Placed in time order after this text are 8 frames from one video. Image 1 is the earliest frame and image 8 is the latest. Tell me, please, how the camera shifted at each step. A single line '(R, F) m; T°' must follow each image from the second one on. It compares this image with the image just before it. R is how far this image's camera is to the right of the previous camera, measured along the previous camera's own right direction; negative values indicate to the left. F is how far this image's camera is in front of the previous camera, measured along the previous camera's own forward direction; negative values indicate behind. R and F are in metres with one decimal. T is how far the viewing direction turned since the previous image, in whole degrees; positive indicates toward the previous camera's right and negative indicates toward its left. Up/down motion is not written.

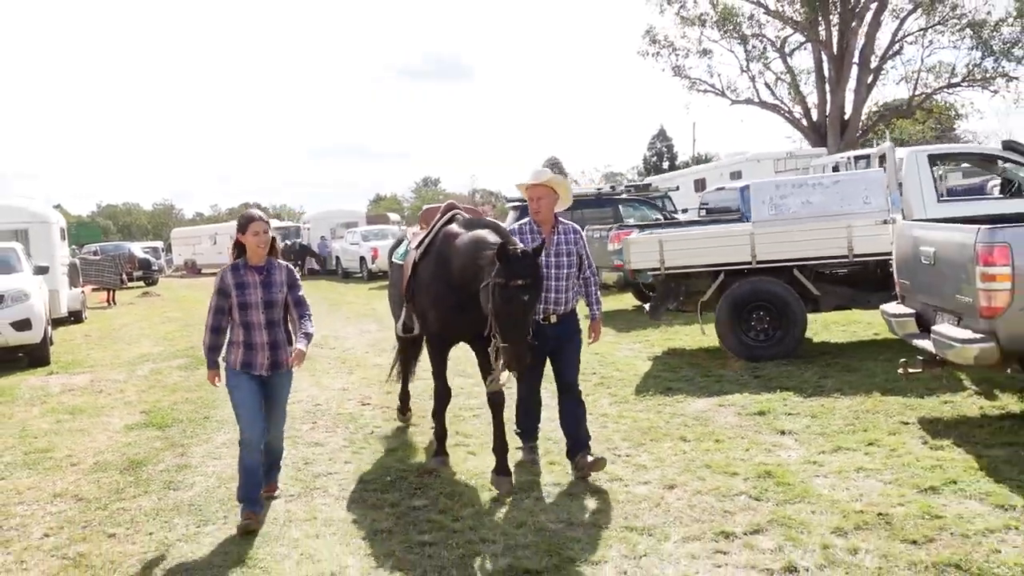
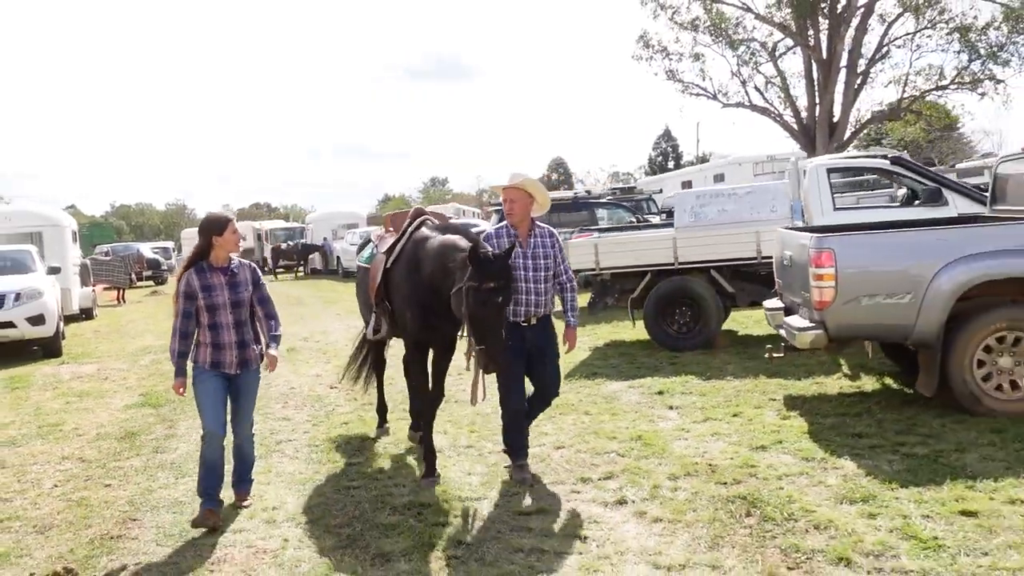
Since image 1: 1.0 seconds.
(+0.6, -1.0) m; -1°
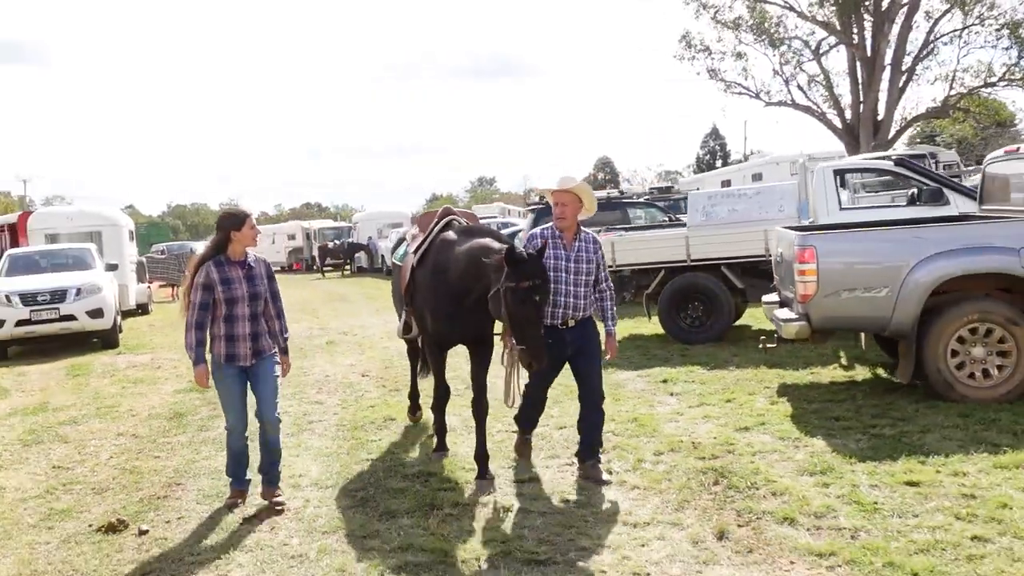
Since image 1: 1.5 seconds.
(+0.3, -0.5) m; -3°
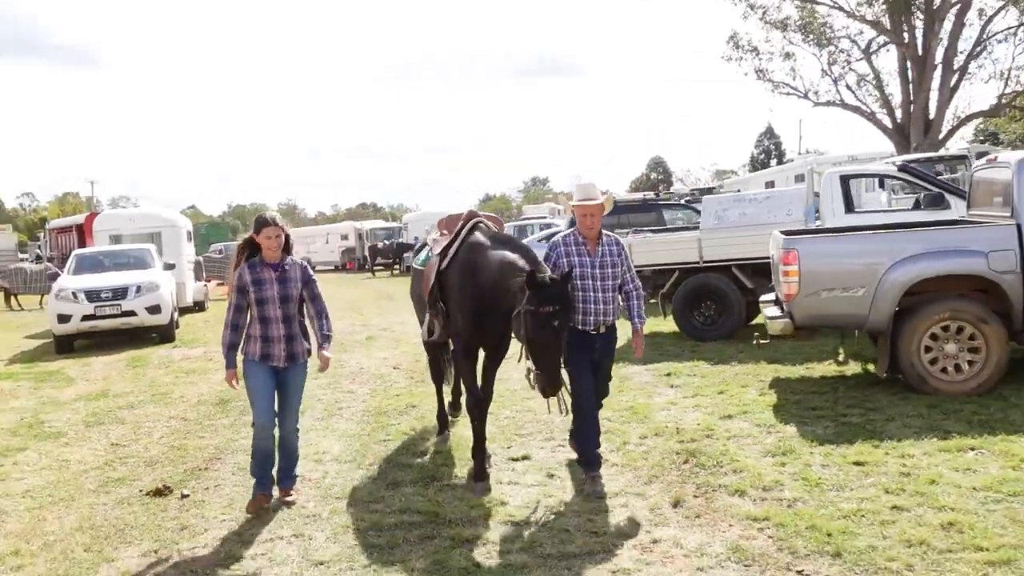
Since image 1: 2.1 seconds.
(+0.4, -0.6) m; -3°
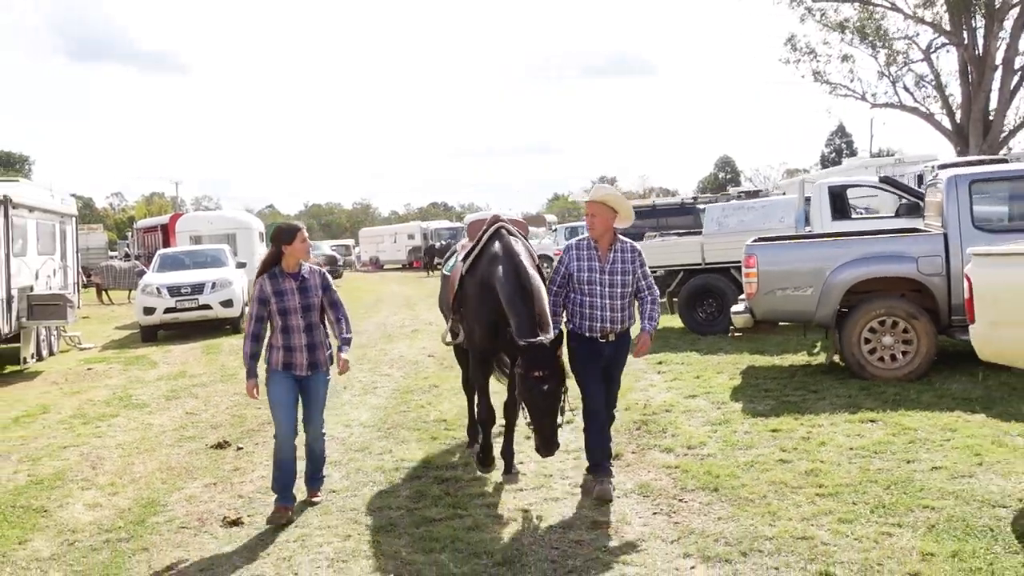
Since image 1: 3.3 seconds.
(+0.6, -1.2) m; -4°
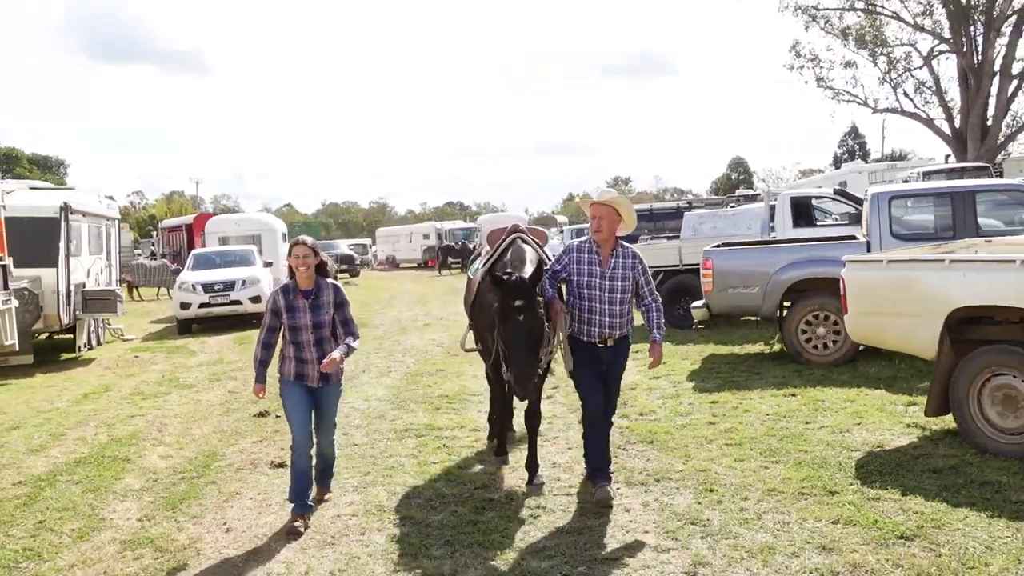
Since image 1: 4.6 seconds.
(+0.2, -1.4) m; -1°
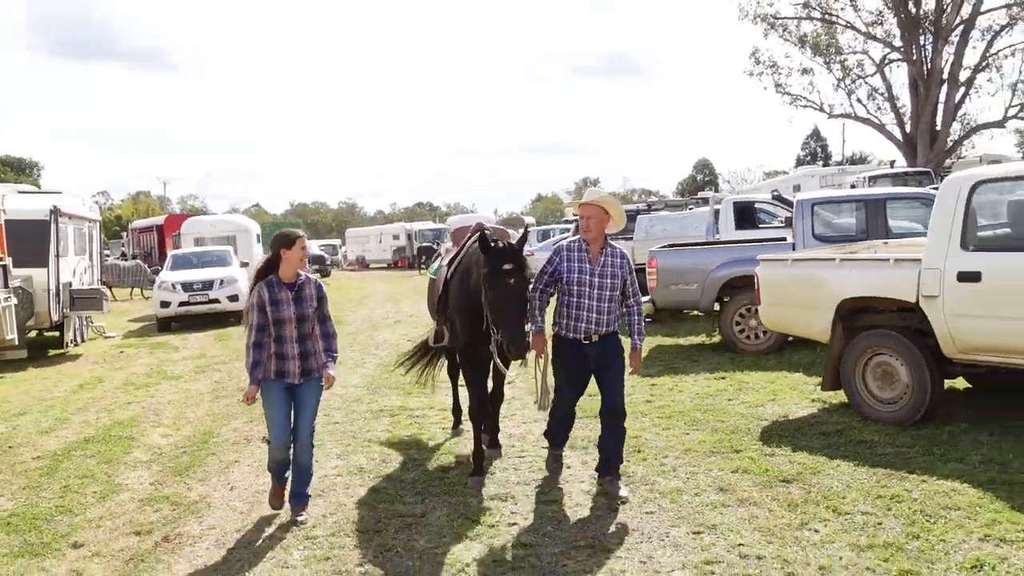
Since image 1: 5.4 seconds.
(+0.1, -0.9) m; +2°
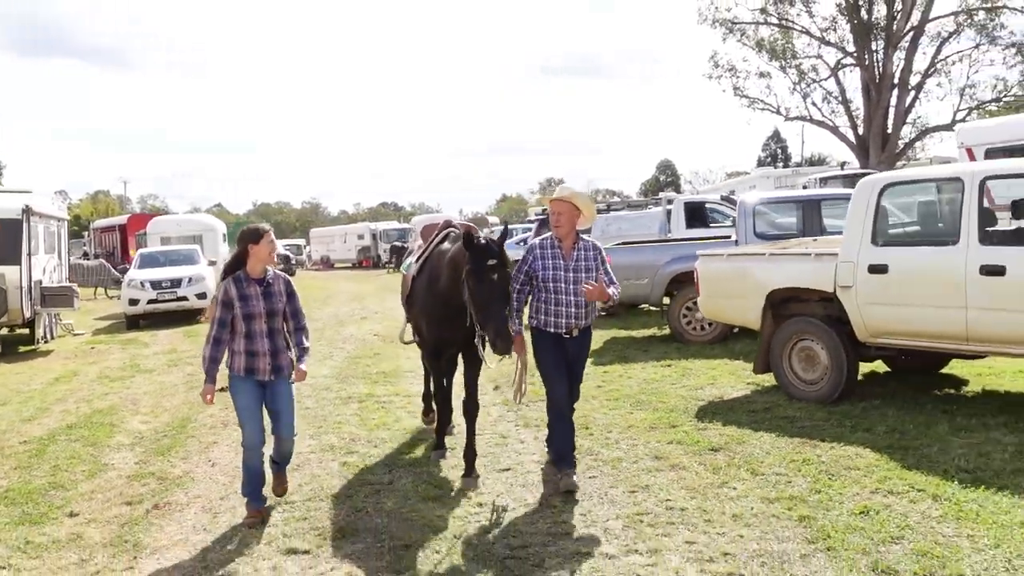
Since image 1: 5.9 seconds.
(0.0, -0.6) m; +2°
